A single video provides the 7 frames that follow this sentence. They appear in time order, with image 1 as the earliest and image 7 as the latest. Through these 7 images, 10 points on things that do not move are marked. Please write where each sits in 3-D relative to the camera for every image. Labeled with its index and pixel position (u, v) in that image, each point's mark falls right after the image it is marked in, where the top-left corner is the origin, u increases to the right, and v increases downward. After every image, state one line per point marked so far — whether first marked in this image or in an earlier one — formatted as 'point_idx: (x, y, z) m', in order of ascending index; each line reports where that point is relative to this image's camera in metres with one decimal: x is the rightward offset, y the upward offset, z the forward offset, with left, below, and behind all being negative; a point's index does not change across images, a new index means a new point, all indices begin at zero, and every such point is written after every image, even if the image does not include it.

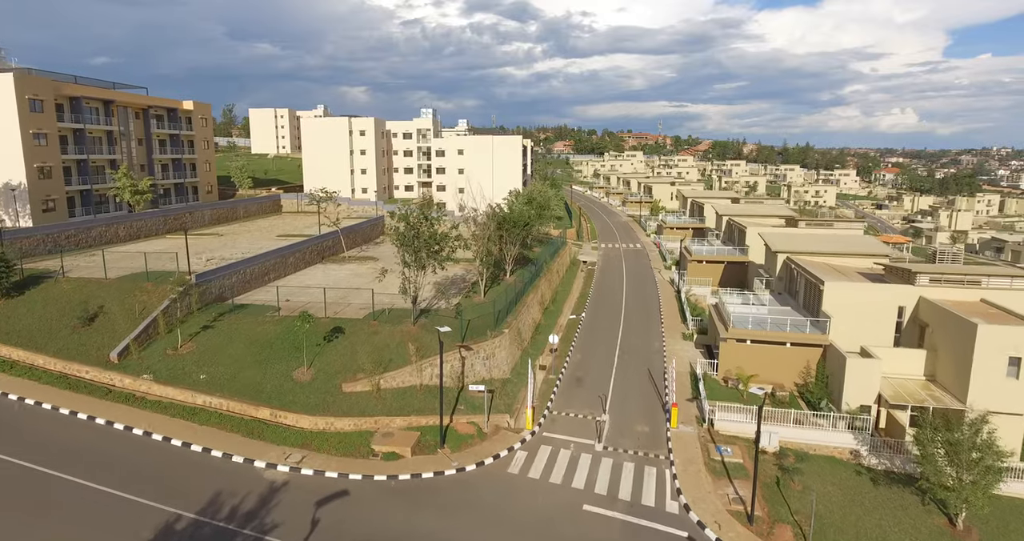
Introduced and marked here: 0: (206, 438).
0: (-9.6, -5.2, +18.9) m
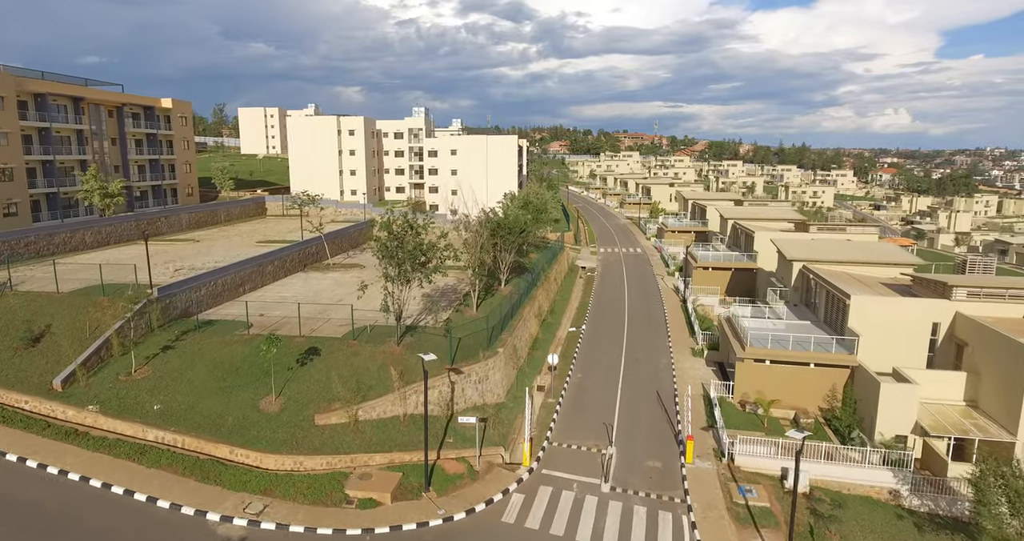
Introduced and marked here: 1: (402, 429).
0: (-9.7, -5.8, +16.3) m
1: (-3.6, -5.1, +19.5) m
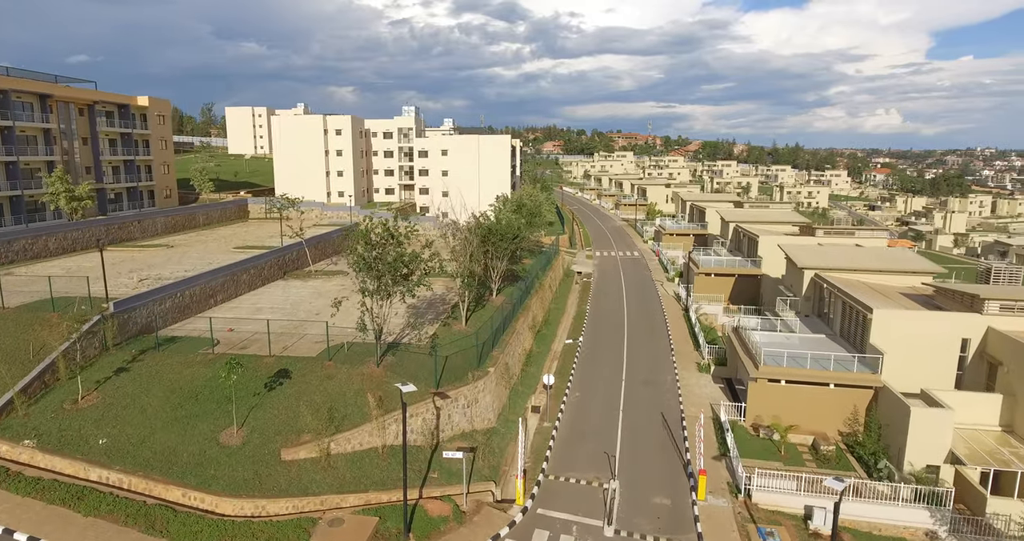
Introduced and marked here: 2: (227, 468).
0: (-9.9, -6.2, +14.2) m
1: (-3.8, -5.6, +17.4) m
2: (-7.7, -5.3, +16.3) m
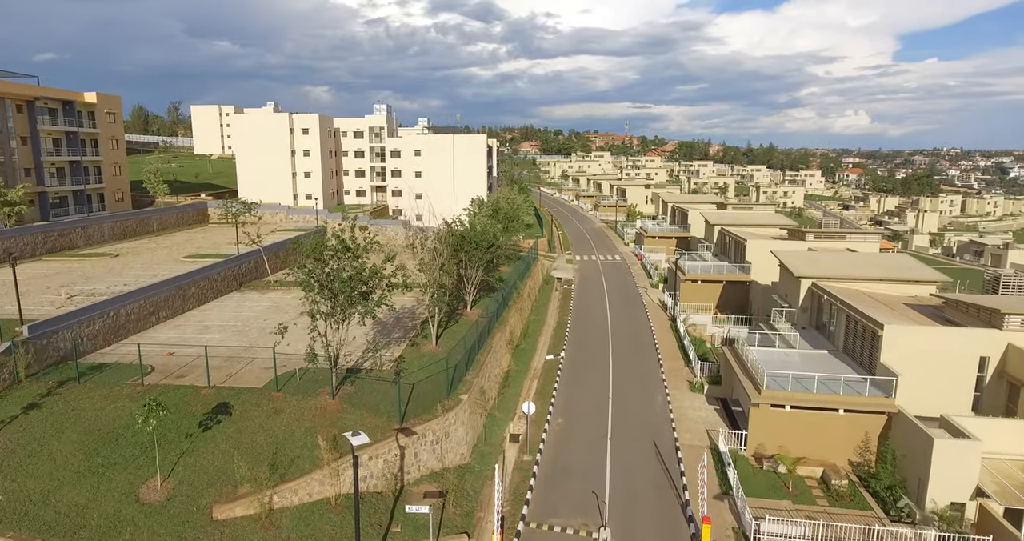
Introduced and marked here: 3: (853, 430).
0: (-10.4, -6.8, +11.4) m
1: (-4.4, -6.1, +14.8) m
2: (-8.3, -5.8, +13.6) m
3: (+10.8, -5.1, +19.2) m
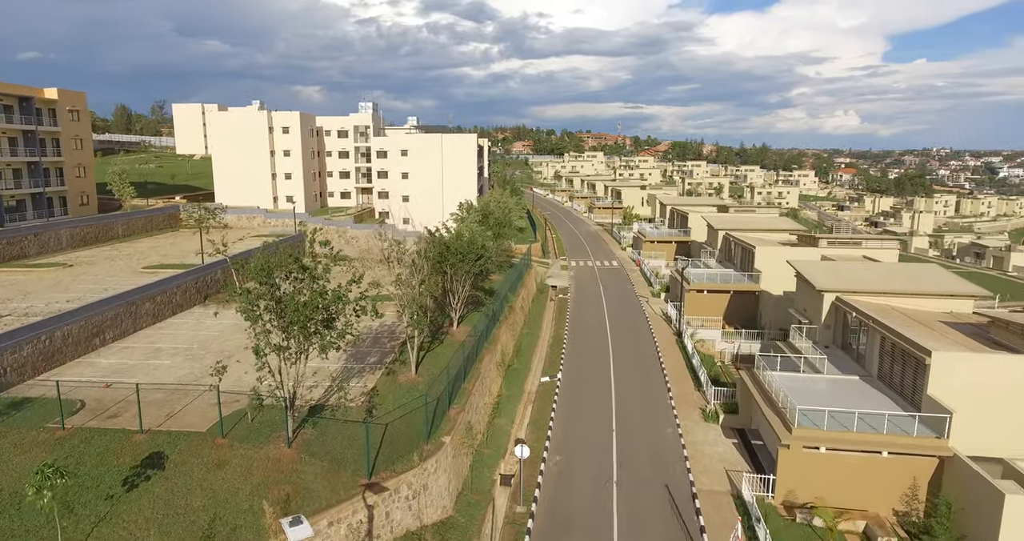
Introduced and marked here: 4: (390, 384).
0: (-10.6, -7.3, +8.4) m
1: (-4.6, -6.7, +12.0) m
2: (-8.4, -6.4, +10.7) m
3: (+10.6, -5.6, +16.5) m
4: (-3.8, -3.5, +19.0) m
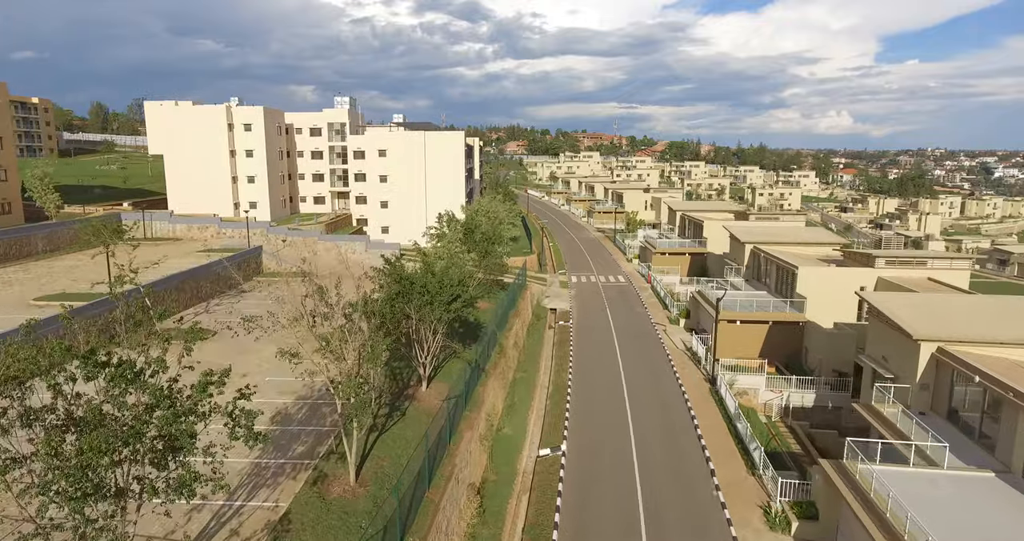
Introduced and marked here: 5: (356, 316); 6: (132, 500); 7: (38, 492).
0: (-10.8, -8.6, +2.0) m
1: (-4.9, -7.9, +5.6) m
2: (-8.7, -7.7, +4.2) m
3: (+10.3, -6.8, +10.2) m
4: (-4.1, -4.8, +12.6) m
5: (-3.5, -1.5, +13.2) m
6: (-5.1, -3.0, +8.3) m
7: (-5.8, -2.6, +7.6) m
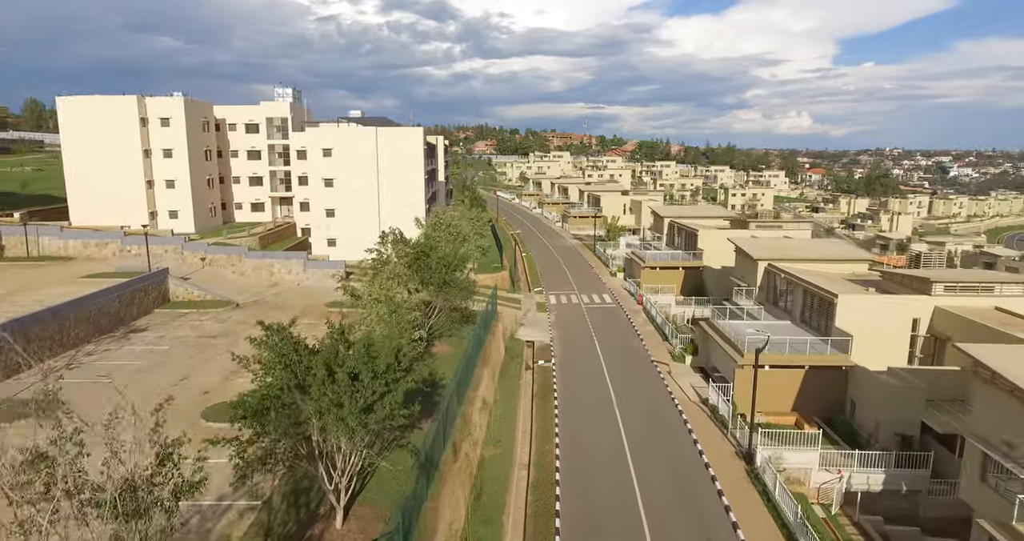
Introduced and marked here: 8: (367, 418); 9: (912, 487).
0: (-10.5, -10.0, -5.1) m
1: (-4.8, -9.2, -1.3) m
2: (-8.6, -9.0, -2.8) m
3: (+10.1, -8.0, +4.1) m
4: (-4.5, -6.1, +5.8) m
5: (-3.9, -2.8, +6.4) m
6: (-5.3, -4.3, +1.5) m
7: (-5.9, -3.9, +0.7) m
8: (-2.8, -2.6, +11.0) m
9: (+12.0, -6.5, +18.1) m
